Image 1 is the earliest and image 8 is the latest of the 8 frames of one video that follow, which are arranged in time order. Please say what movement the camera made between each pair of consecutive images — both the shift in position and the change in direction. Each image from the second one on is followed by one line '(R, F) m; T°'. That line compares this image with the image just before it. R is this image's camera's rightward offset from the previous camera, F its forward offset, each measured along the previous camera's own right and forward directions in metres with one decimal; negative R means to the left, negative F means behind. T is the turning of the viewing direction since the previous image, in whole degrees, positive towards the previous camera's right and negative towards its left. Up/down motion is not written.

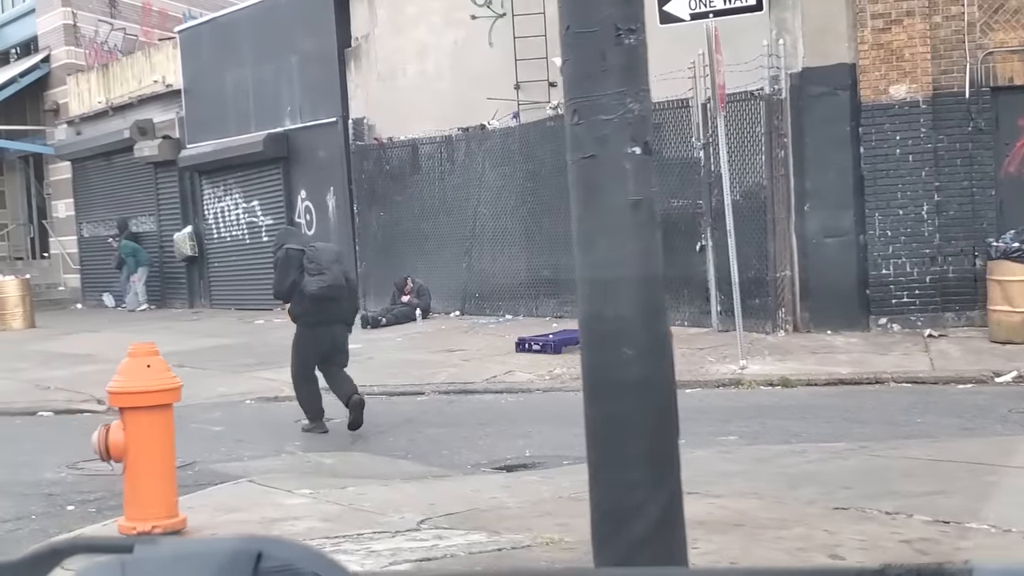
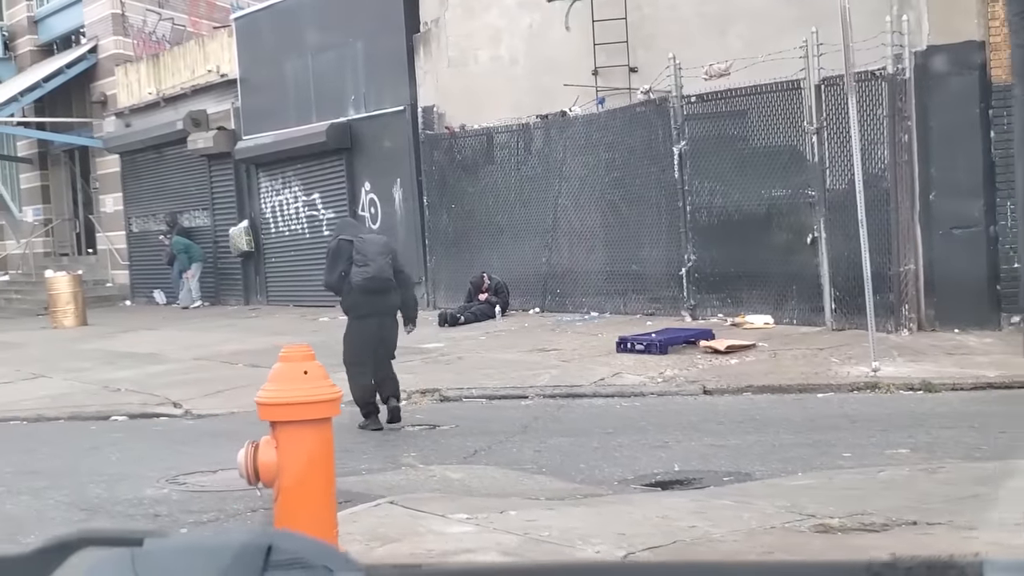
(-0.6, +0.8) m; -1°
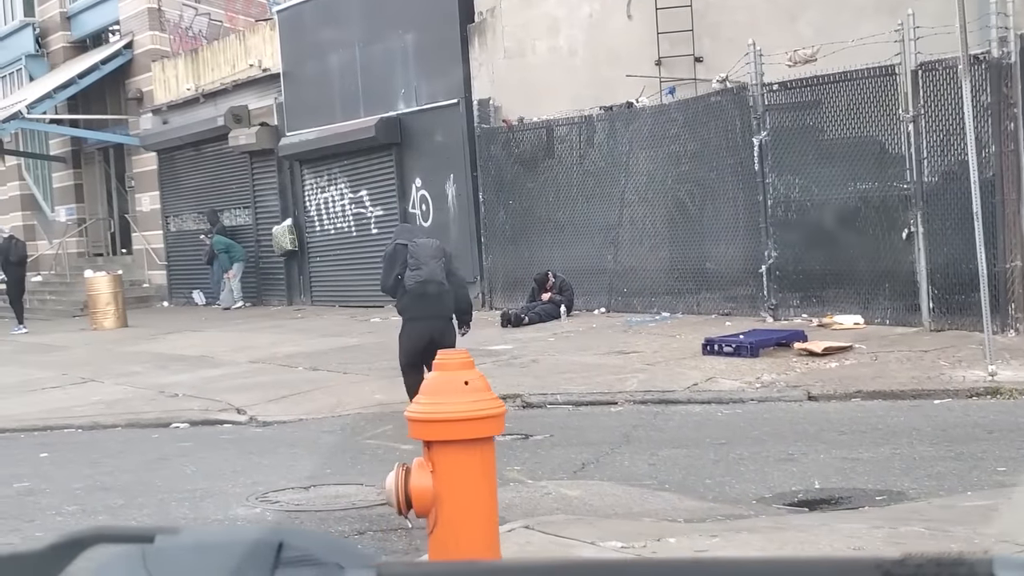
(-0.5, +0.6) m; -1°
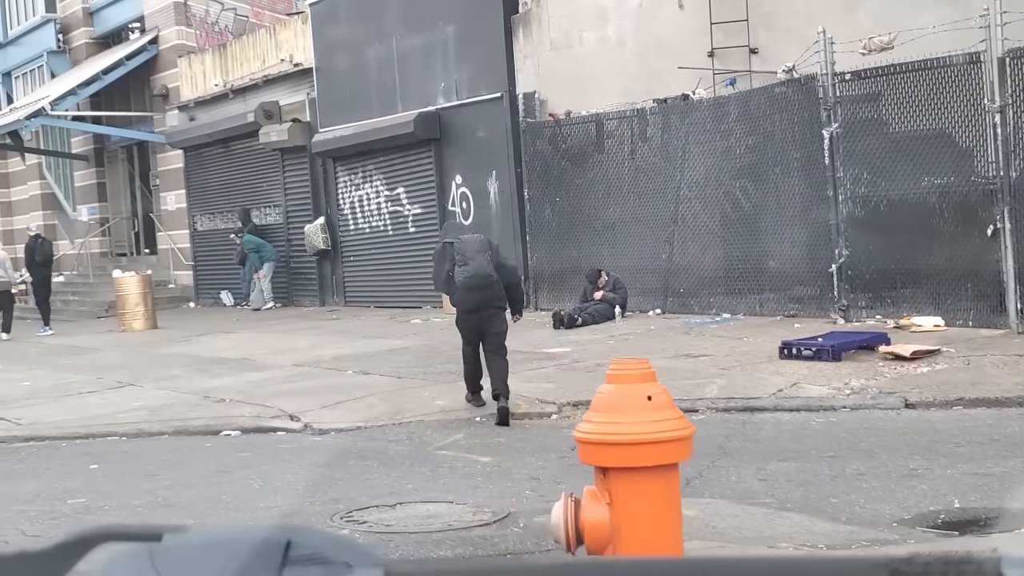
(-0.4, +0.5) m; -1°
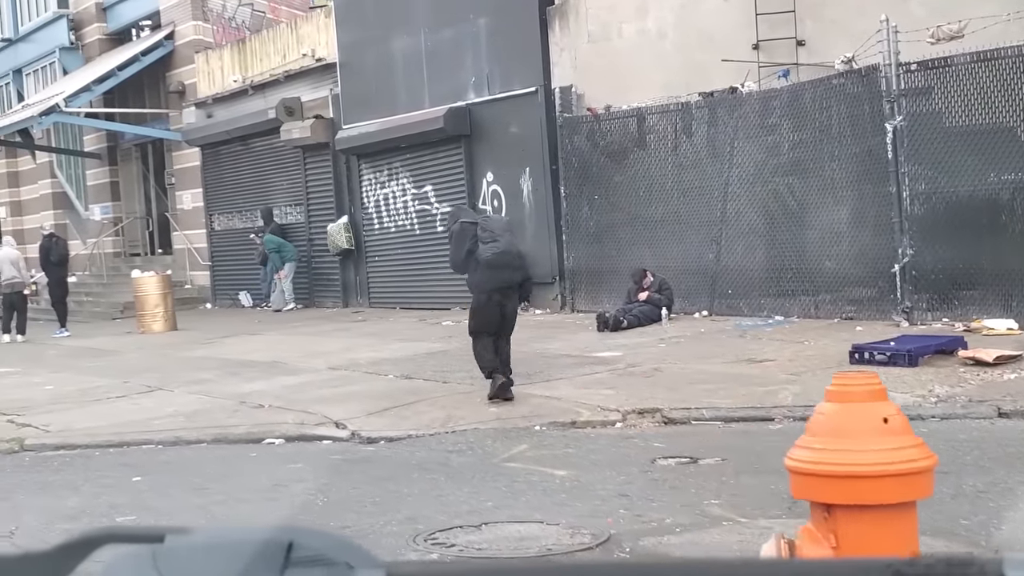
(-0.4, +0.5) m; 0°
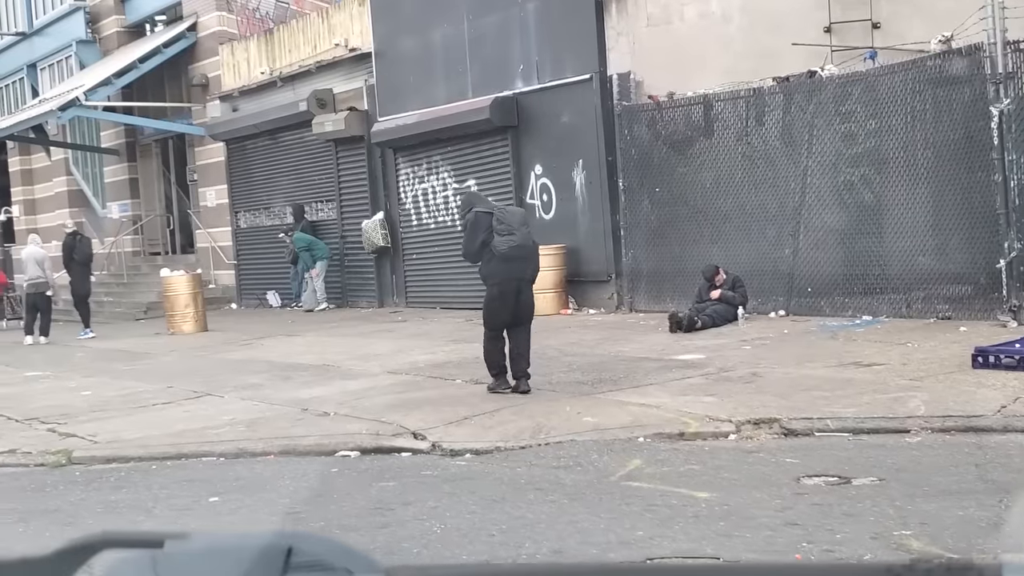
(-0.6, +0.7) m; 0°
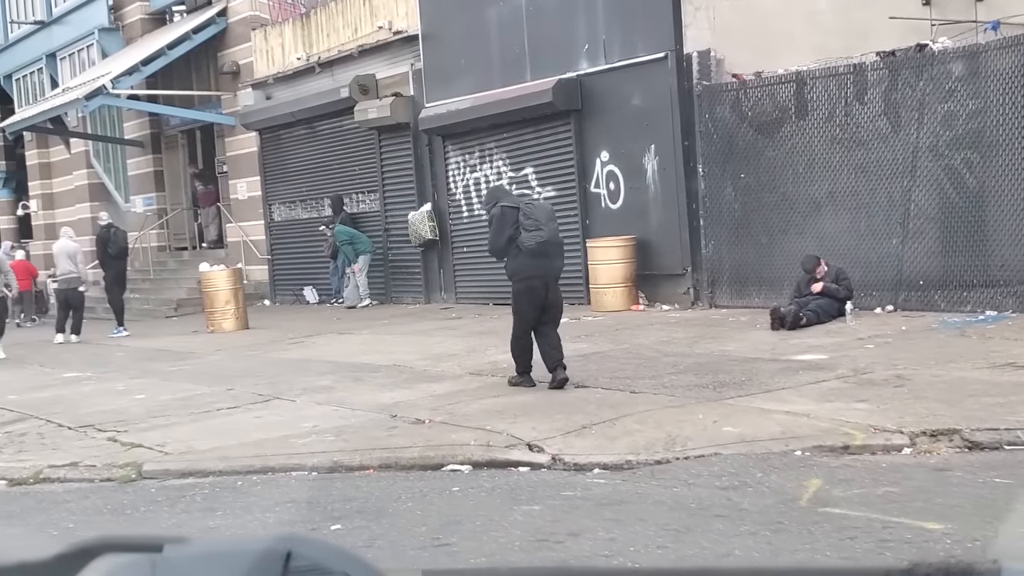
(-0.7, +0.9) m; 0°
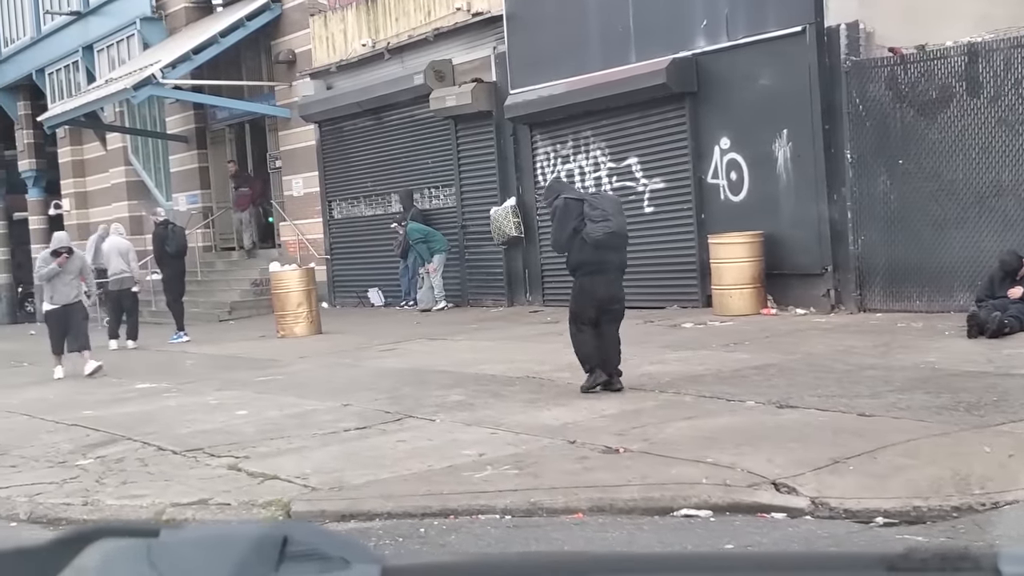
(-1.0, +1.3) m; -1°
